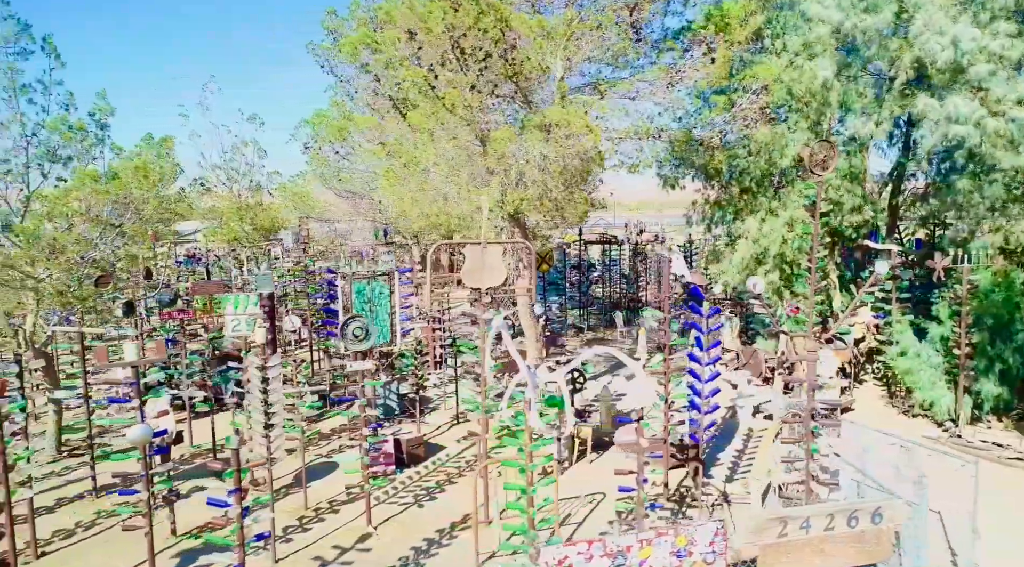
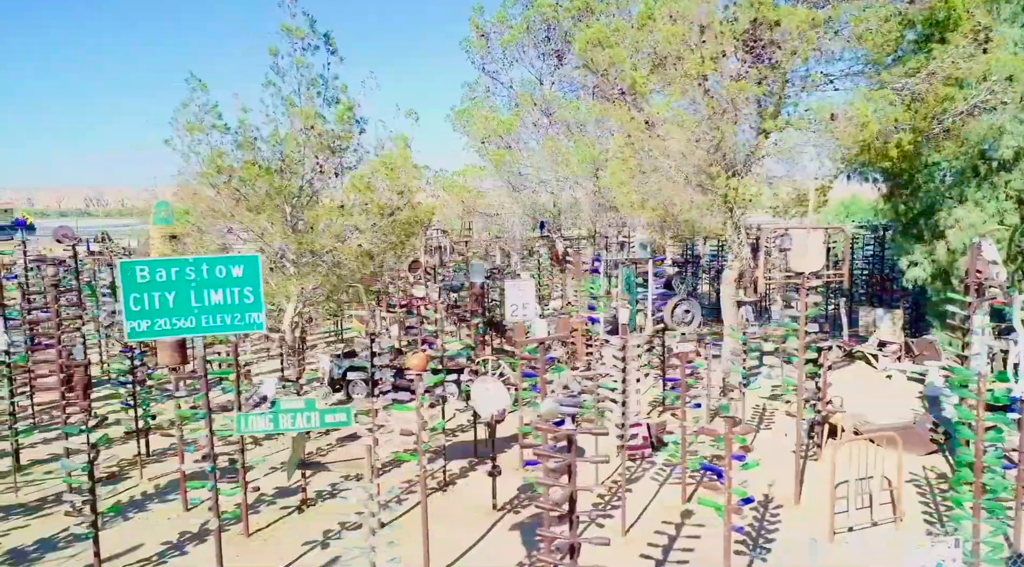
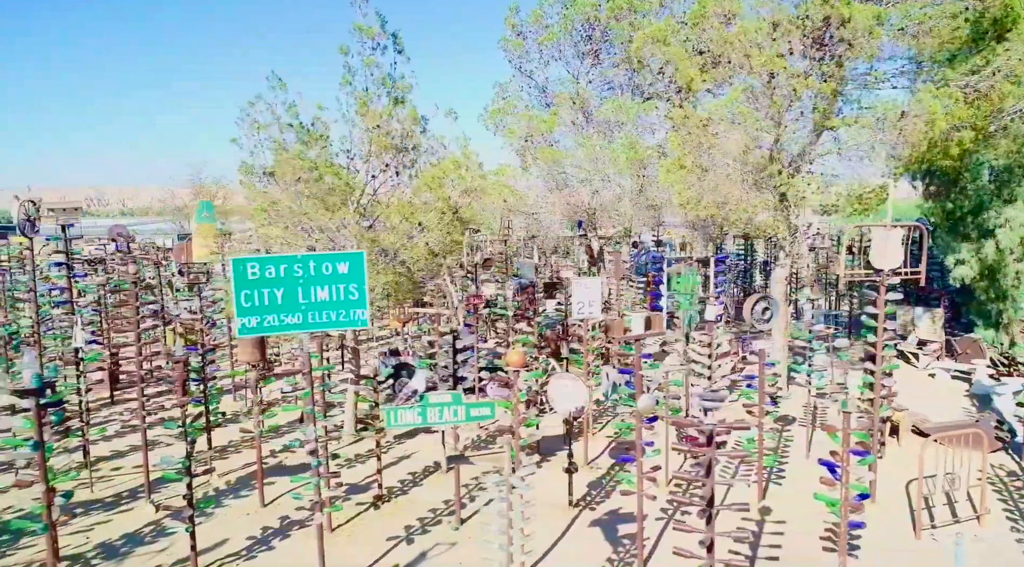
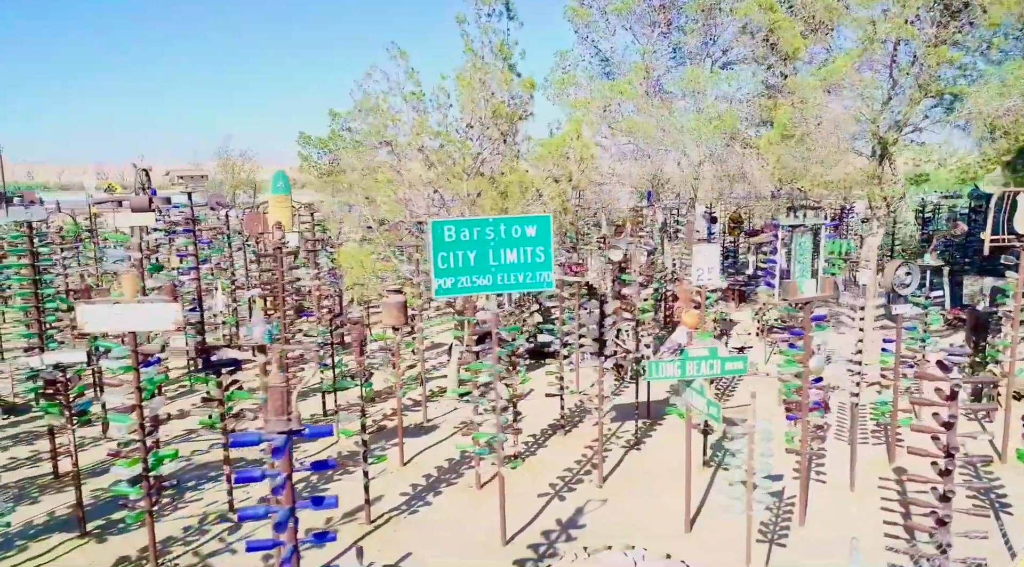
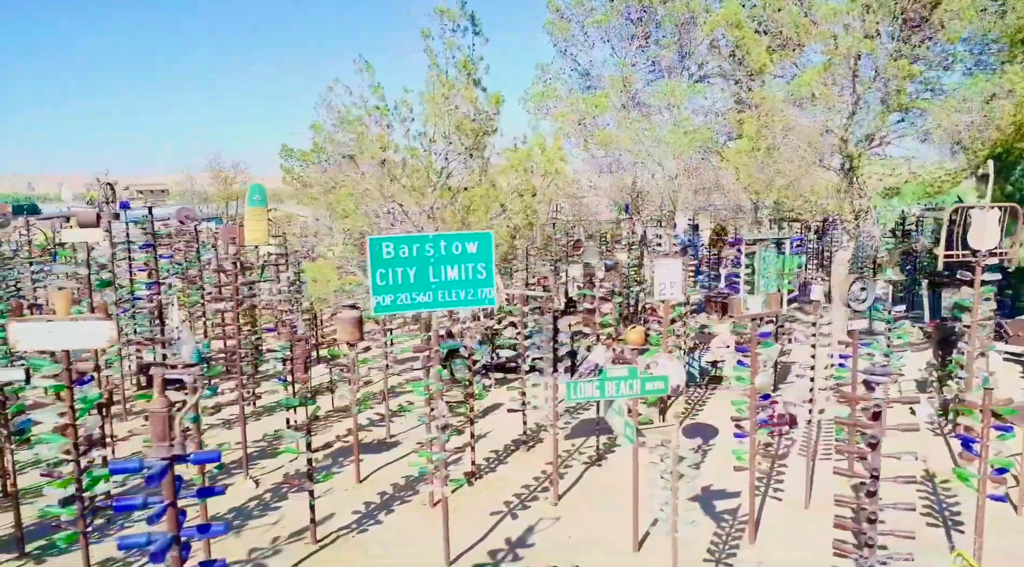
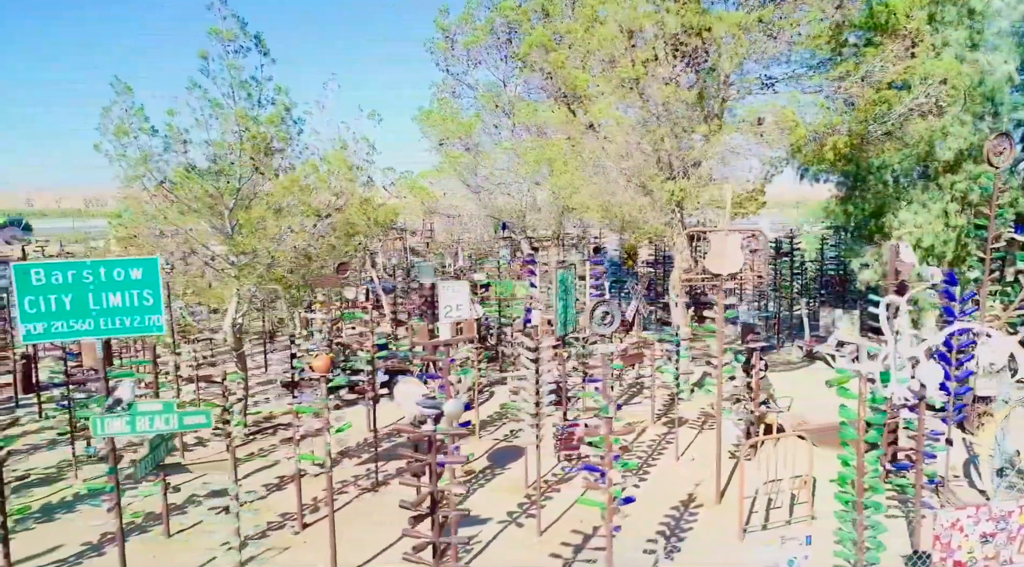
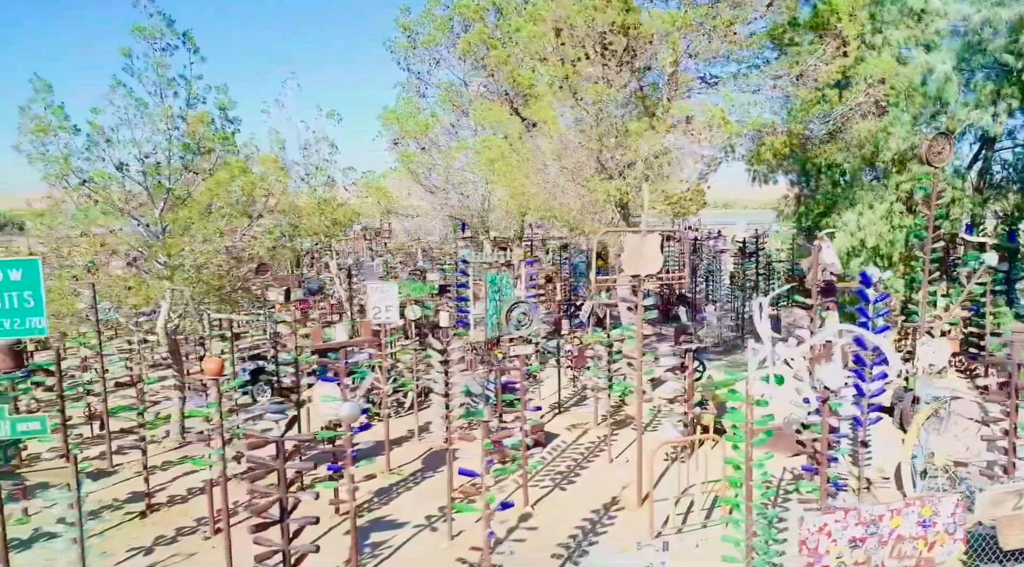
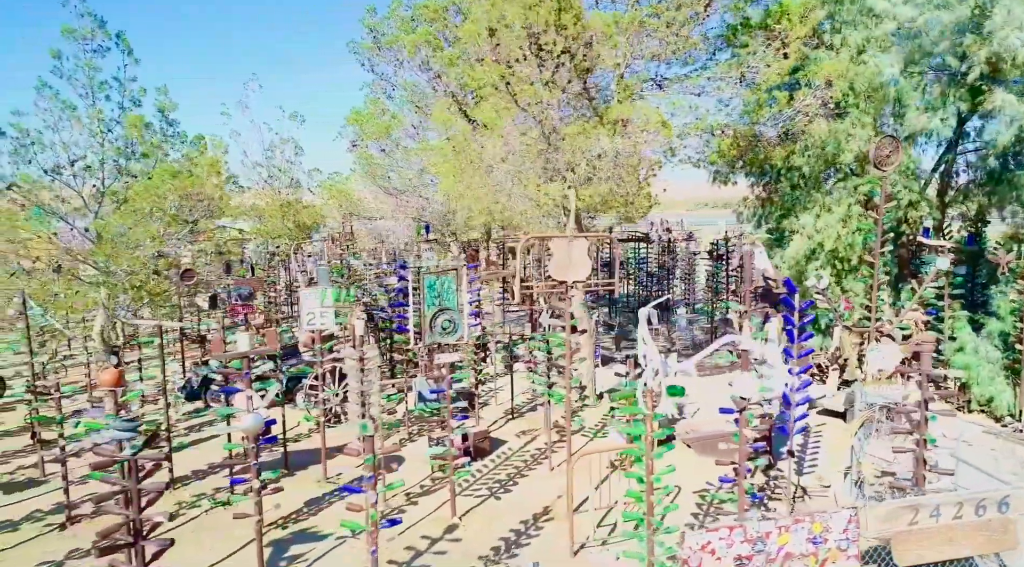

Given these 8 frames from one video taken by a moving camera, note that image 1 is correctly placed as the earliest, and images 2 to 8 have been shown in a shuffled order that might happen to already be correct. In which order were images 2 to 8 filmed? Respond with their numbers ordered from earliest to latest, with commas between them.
8, 7, 6, 2, 3, 5, 4
